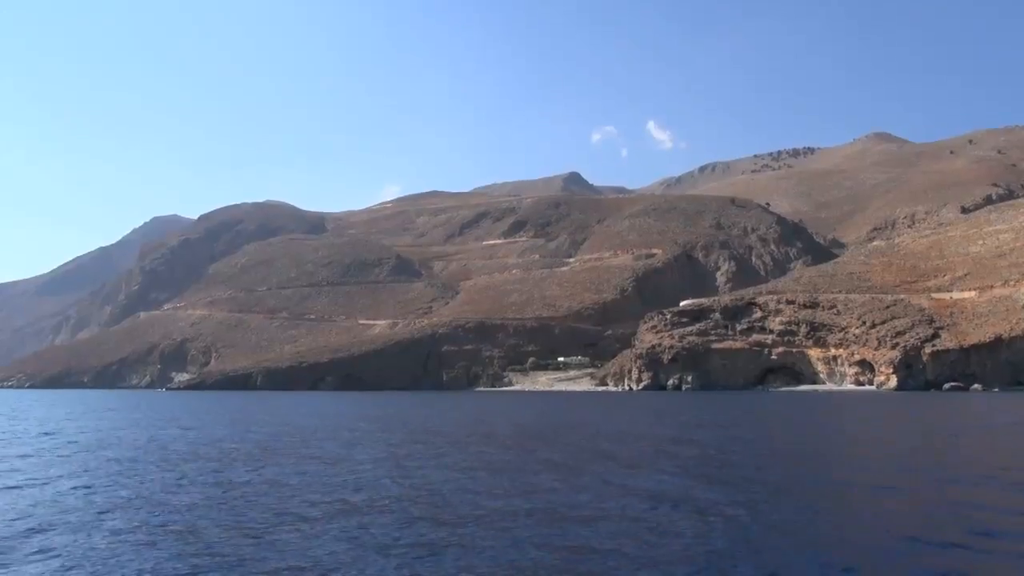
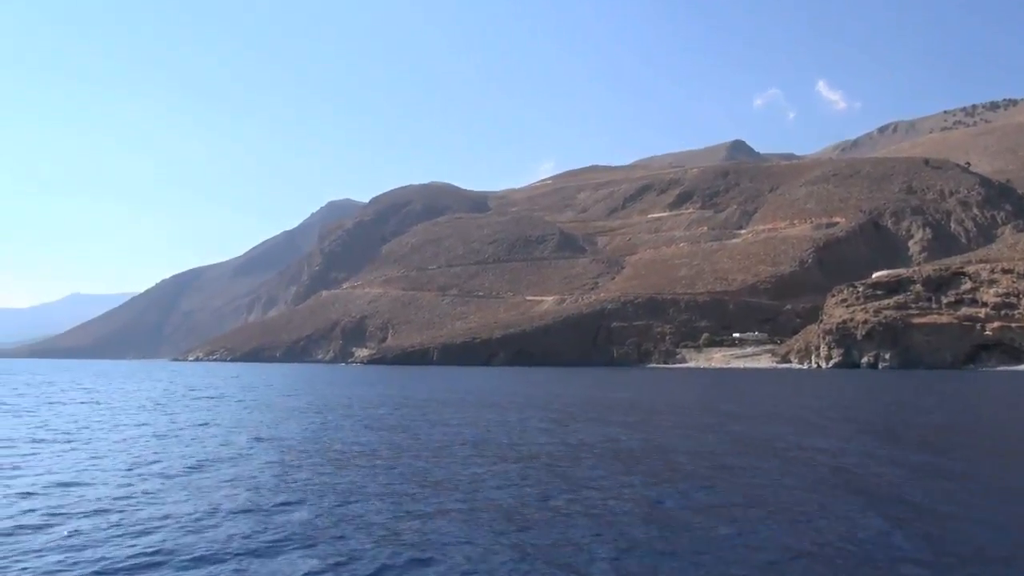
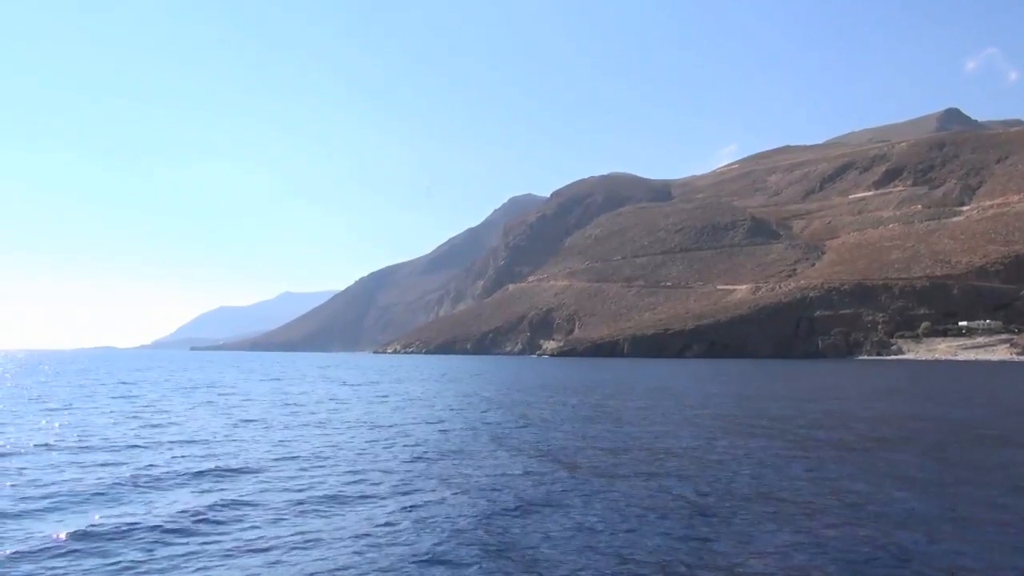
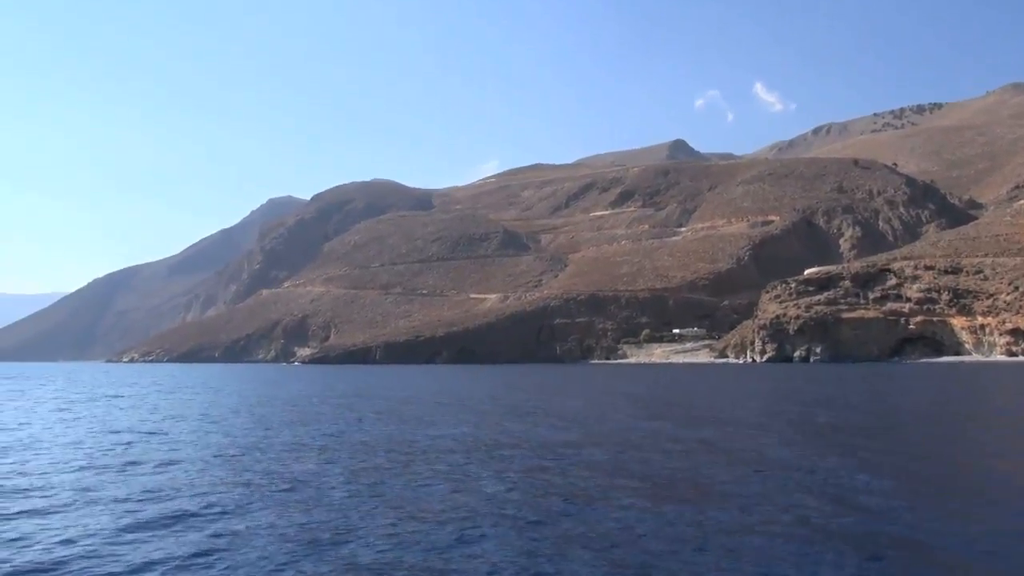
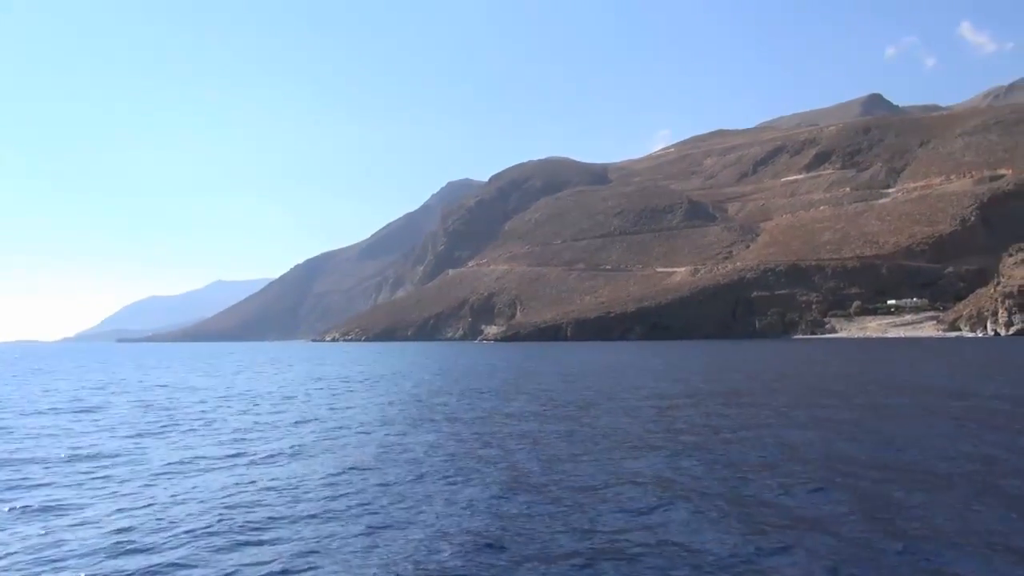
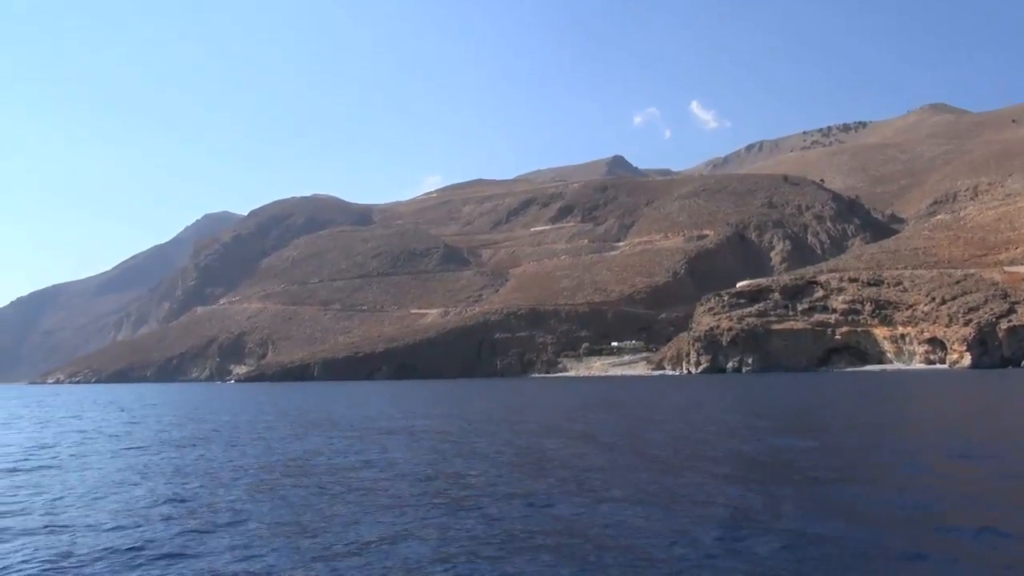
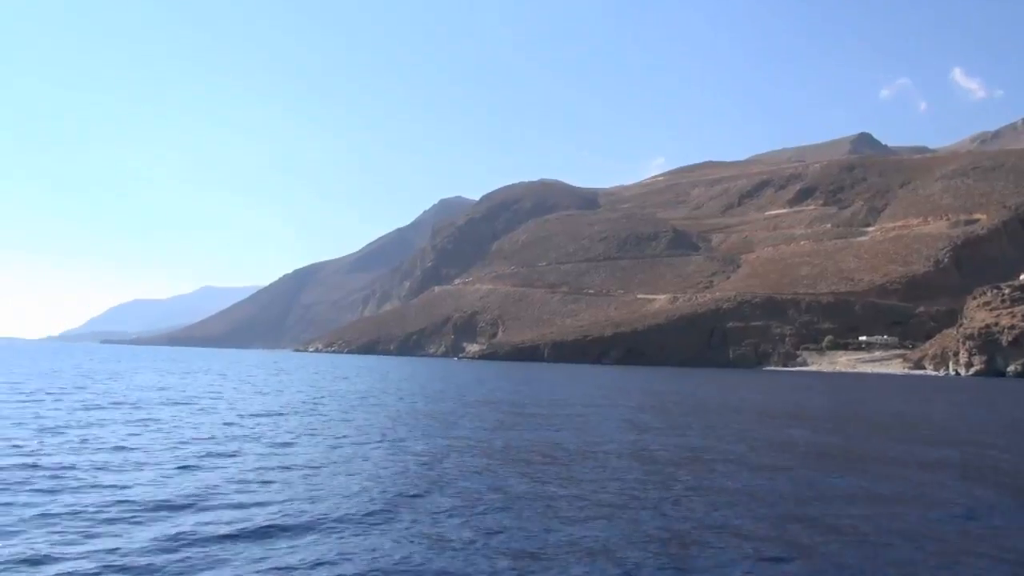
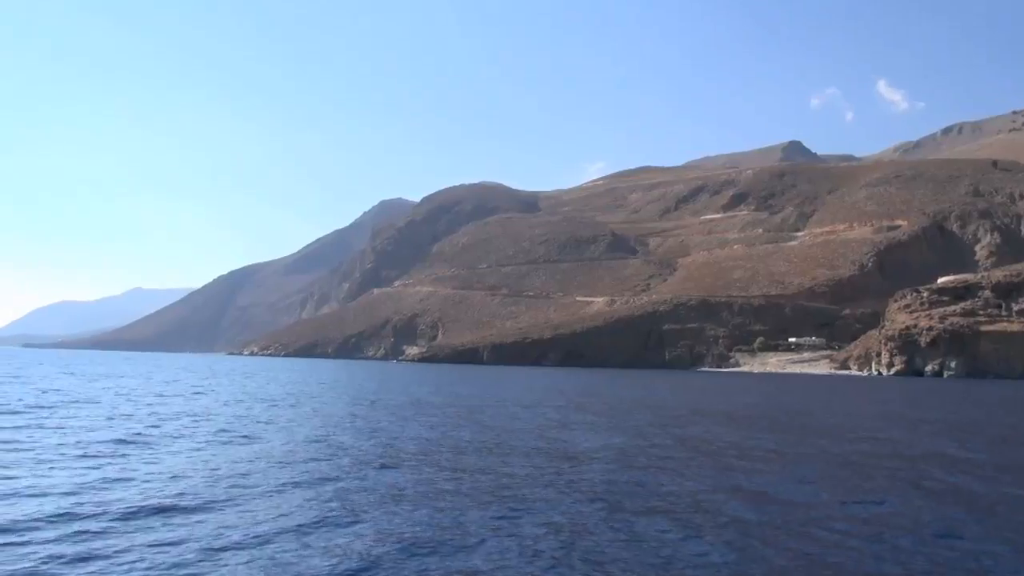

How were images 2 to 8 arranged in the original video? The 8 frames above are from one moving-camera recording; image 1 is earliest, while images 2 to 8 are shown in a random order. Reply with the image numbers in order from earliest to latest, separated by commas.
6, 4, 2, 8, 7, 3, 5
